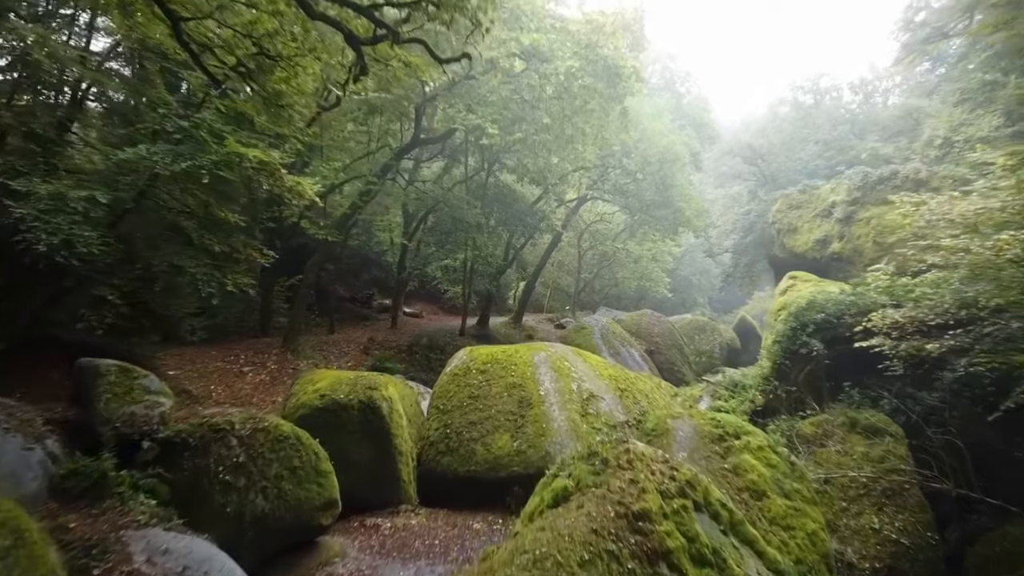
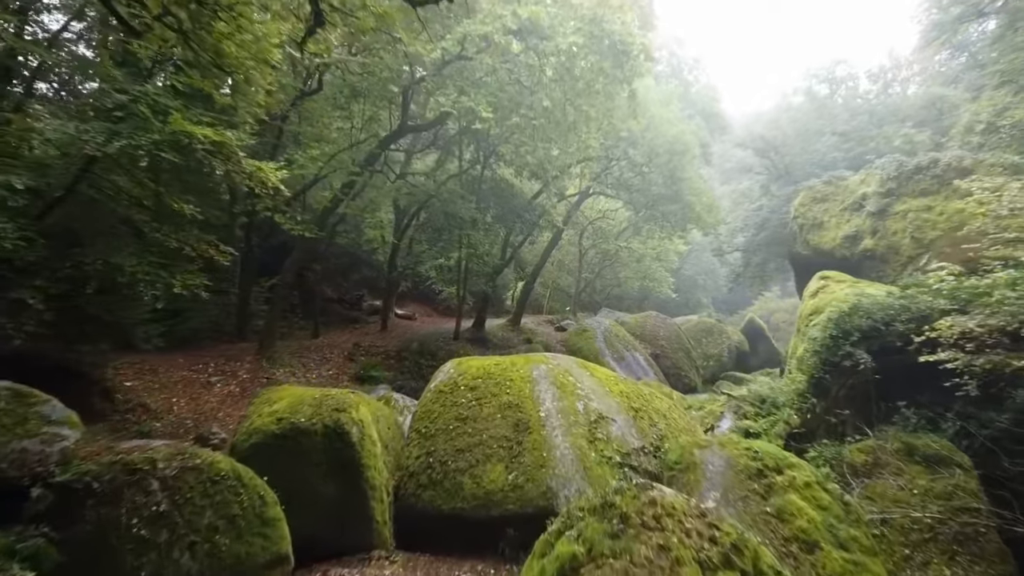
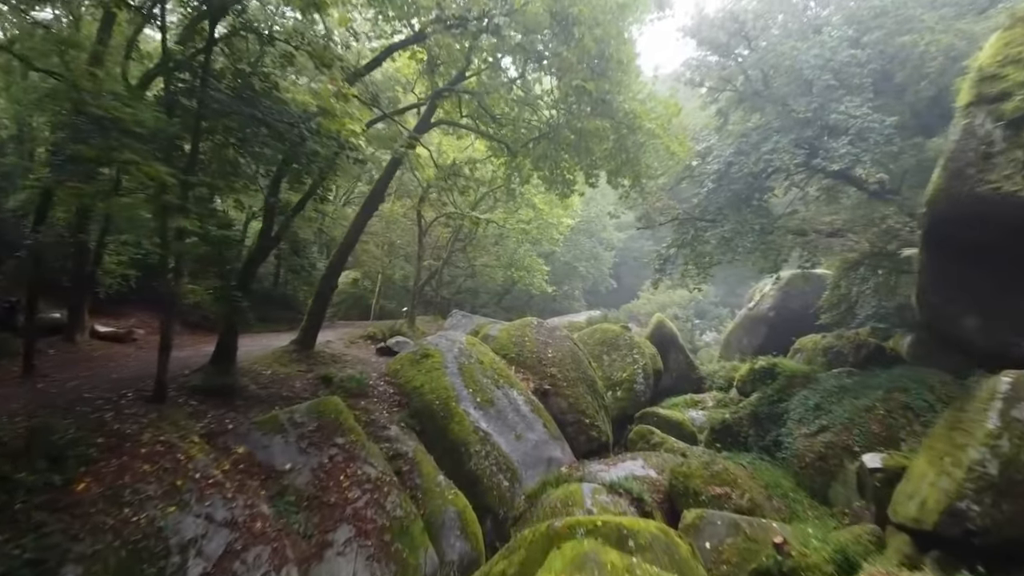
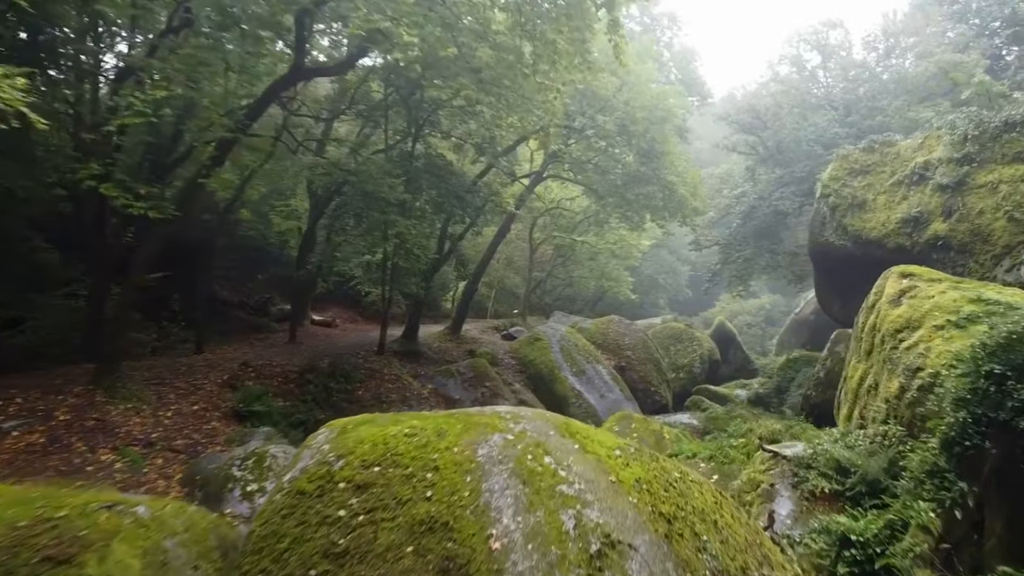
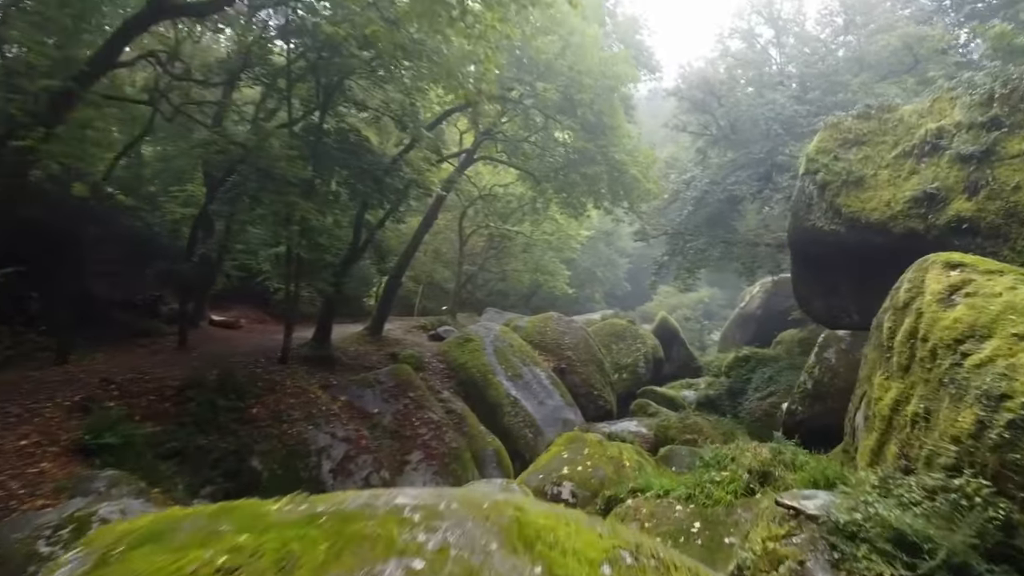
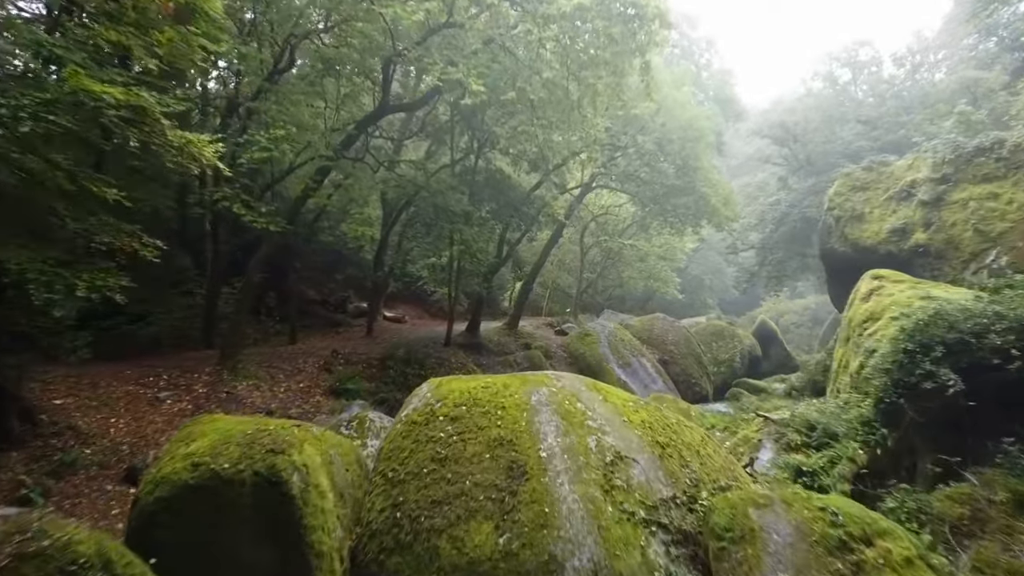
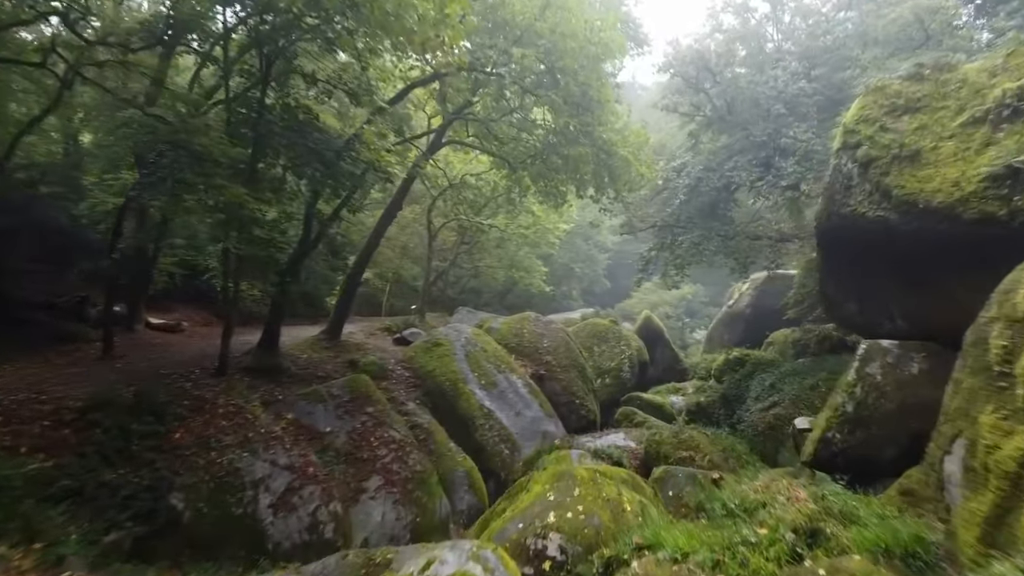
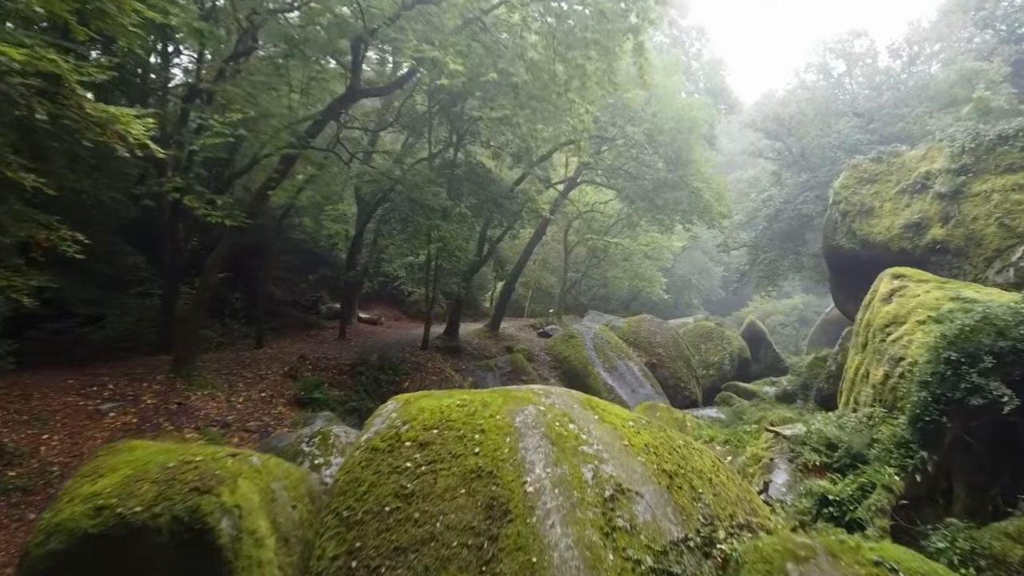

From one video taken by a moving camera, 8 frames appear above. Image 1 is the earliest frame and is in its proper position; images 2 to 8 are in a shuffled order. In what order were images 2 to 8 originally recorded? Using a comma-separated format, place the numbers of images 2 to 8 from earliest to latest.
2, 6, 8, 4, 5, 7, 3
